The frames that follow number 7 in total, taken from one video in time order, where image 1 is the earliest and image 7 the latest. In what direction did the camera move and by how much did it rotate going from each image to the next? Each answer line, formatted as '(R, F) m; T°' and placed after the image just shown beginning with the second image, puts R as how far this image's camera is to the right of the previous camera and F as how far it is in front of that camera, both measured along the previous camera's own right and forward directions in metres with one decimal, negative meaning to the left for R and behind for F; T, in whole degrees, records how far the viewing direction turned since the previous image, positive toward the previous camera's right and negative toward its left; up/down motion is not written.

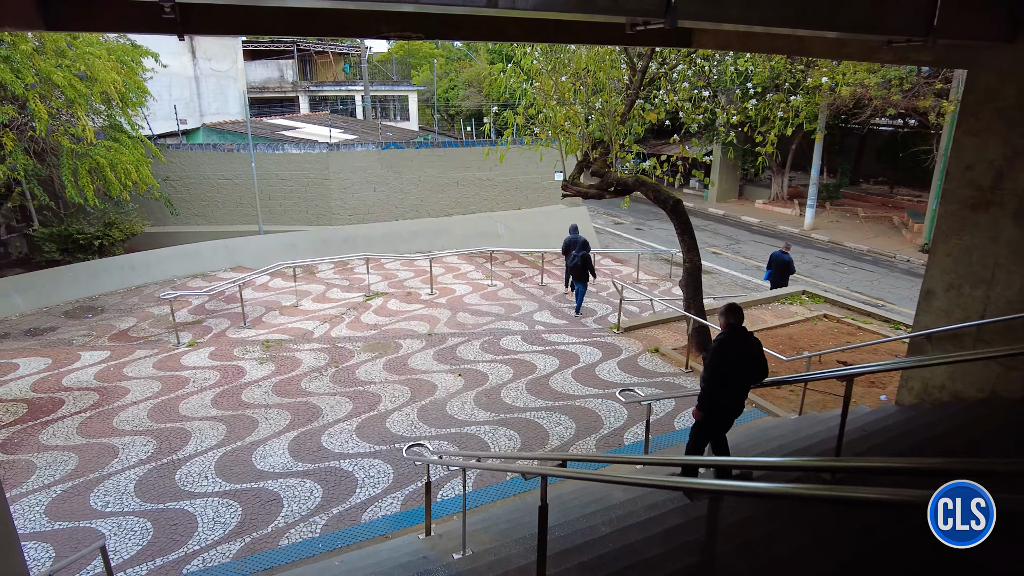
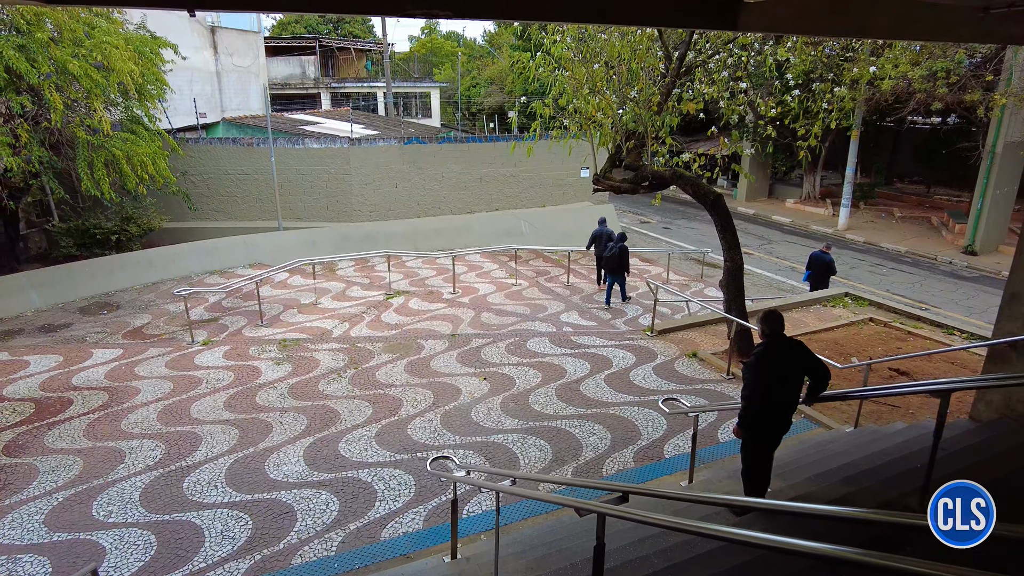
(-0.1, +0.5) m; -2°
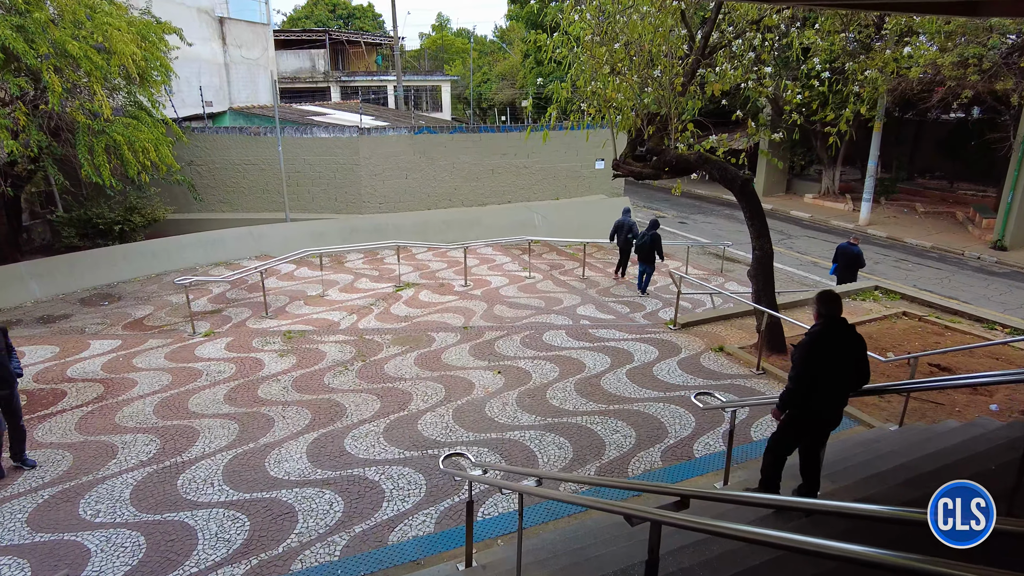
(-0.1, +0.4) m; -1°
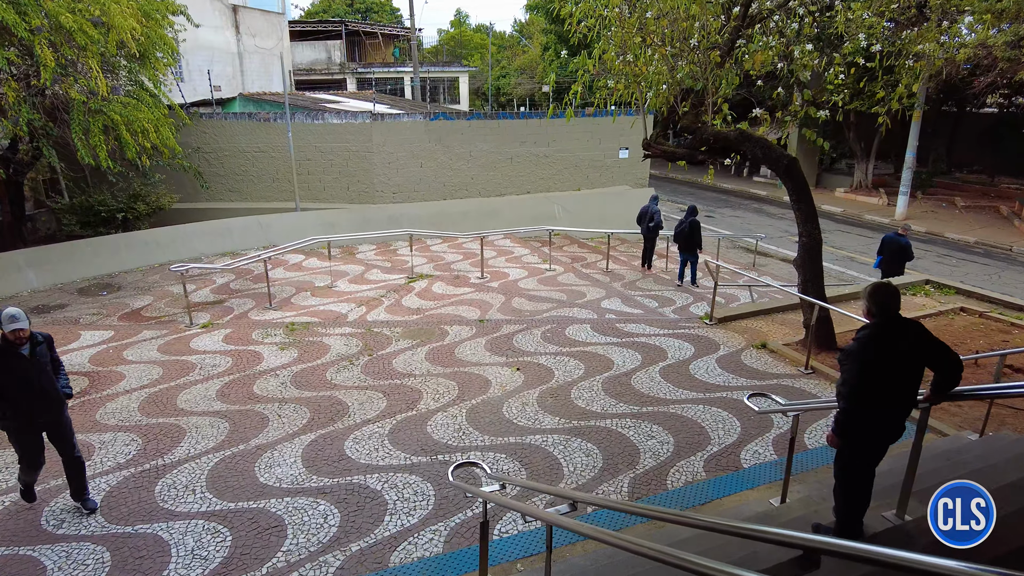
(0.0, +0.7) m; -2°
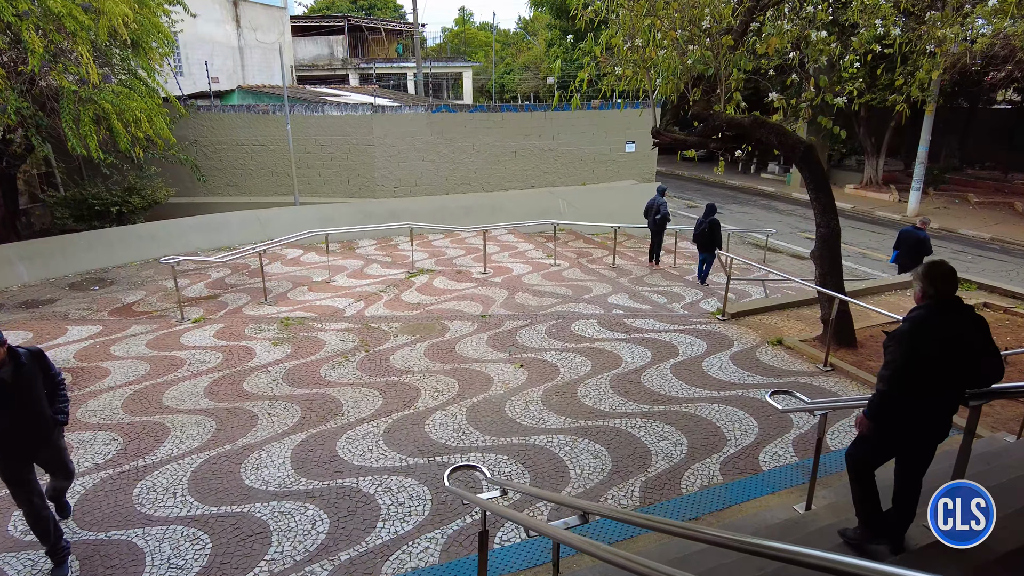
(0.0, +0.3) m; 0°
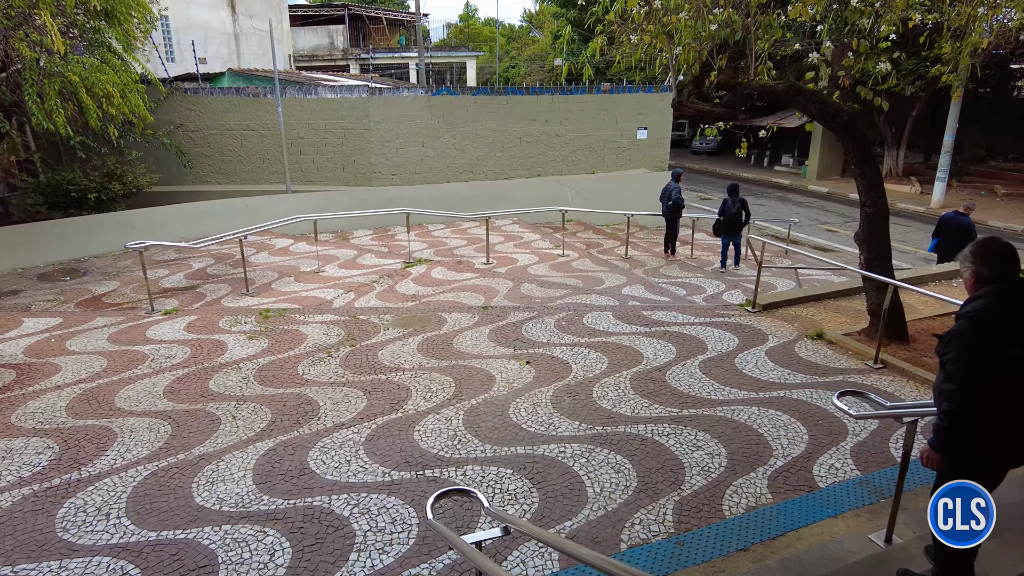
(0.0, +0.8) m; 0°
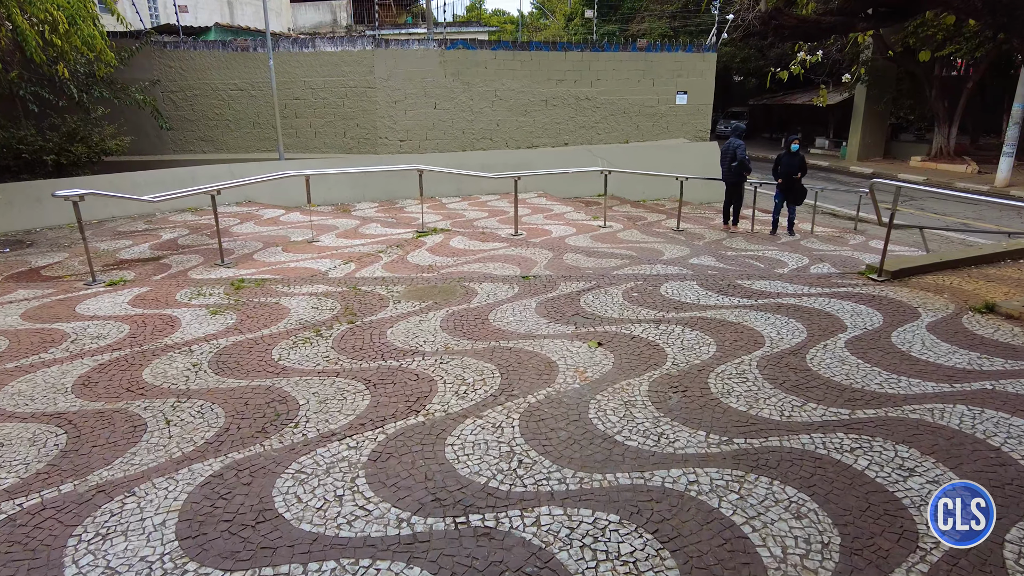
(-0.4, +1.6) m; 0°
